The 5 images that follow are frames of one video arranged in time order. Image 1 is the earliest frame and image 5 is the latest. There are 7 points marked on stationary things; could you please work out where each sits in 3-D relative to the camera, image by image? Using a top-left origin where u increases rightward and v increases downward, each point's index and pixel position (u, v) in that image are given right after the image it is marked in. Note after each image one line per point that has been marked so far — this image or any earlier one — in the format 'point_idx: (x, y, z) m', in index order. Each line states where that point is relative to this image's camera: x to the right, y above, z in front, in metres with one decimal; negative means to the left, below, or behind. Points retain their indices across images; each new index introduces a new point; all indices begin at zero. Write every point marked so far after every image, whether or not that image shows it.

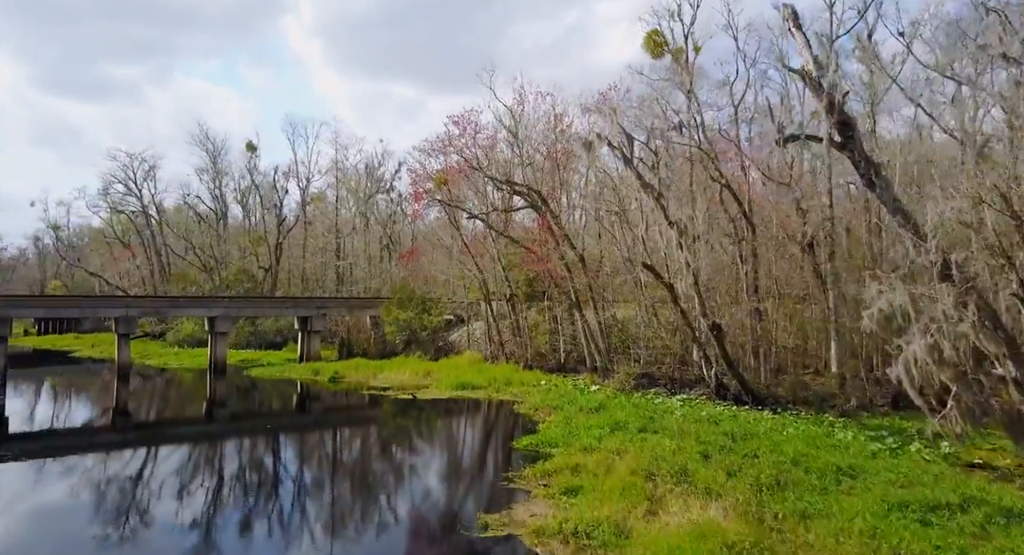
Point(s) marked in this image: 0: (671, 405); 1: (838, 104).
0: (+4.6, -3.7, +19.0) m
1: (+6.5, +3.5, +13.2) m
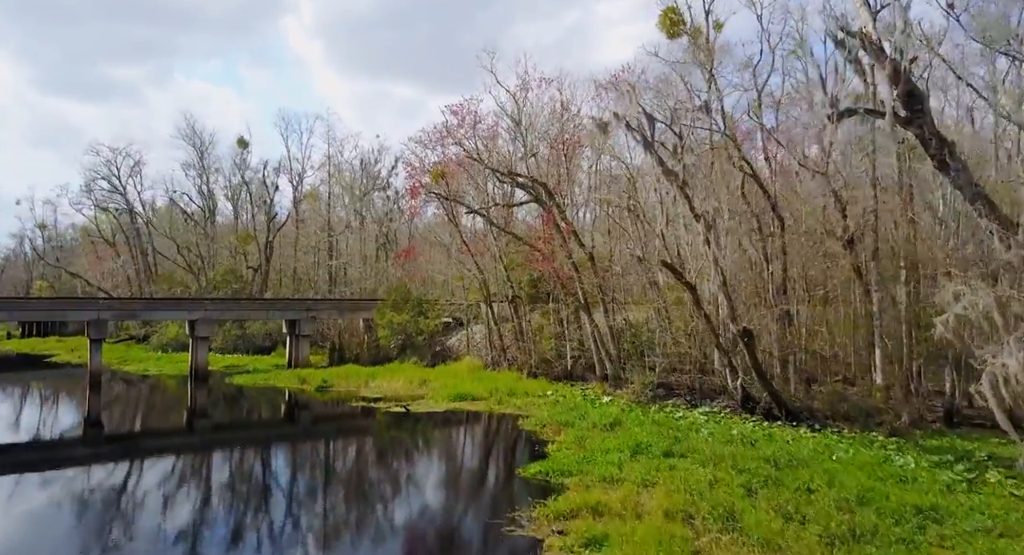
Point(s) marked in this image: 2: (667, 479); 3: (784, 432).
0: (+4.7, -3.7, +16.9) m
1: (+6.6, +3.5, +11.2) m
2: (+2.7, -3.5, +11.3) m
3: (+6.3, -3.6, +15.4) m
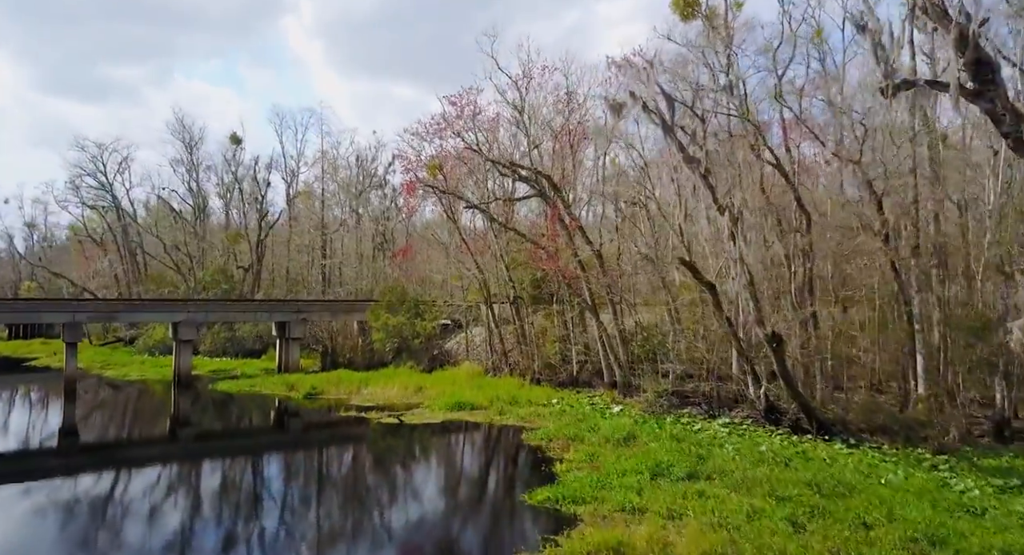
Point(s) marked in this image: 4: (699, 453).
0: (+4.7, -3.6, +15.3) m
1: (+6.7, +3.5, +9.6) m
2: (+2.7, -3.4, +9.8) m
3: (+6.4, -3.6, +13.9) m
4: (+3.6, -3.4, +12.9) m
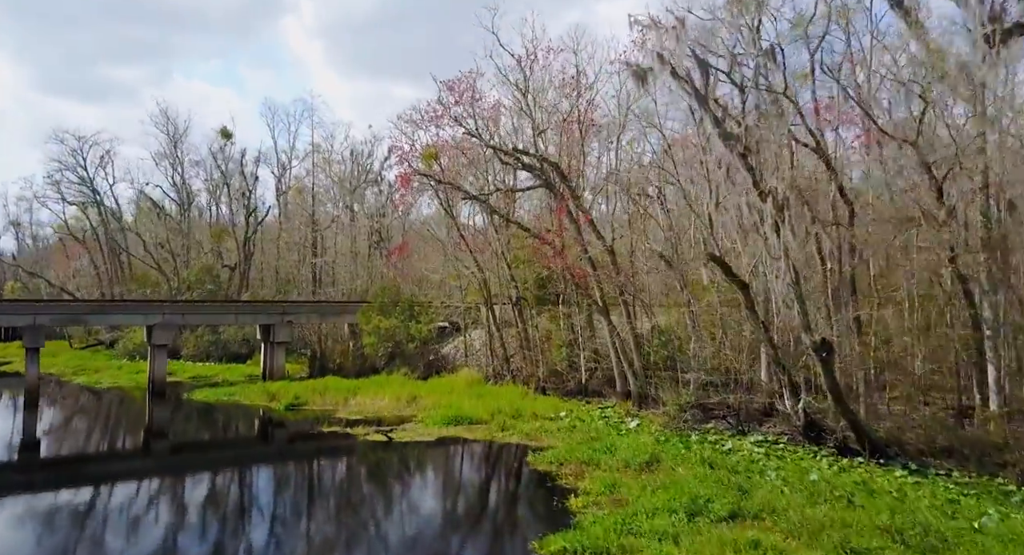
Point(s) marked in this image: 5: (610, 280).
0: (+4.8, -3.6, +13.2) m
1: (+6.8, +3.5, +7.5) m
2: (+2.8, -3.4, +7.7) m
3: (+6.5, -3.6, +11.8) m
4: (+3.7, -3.4, +10.8) m
5: (+2.9, -0.1, +19.4) m
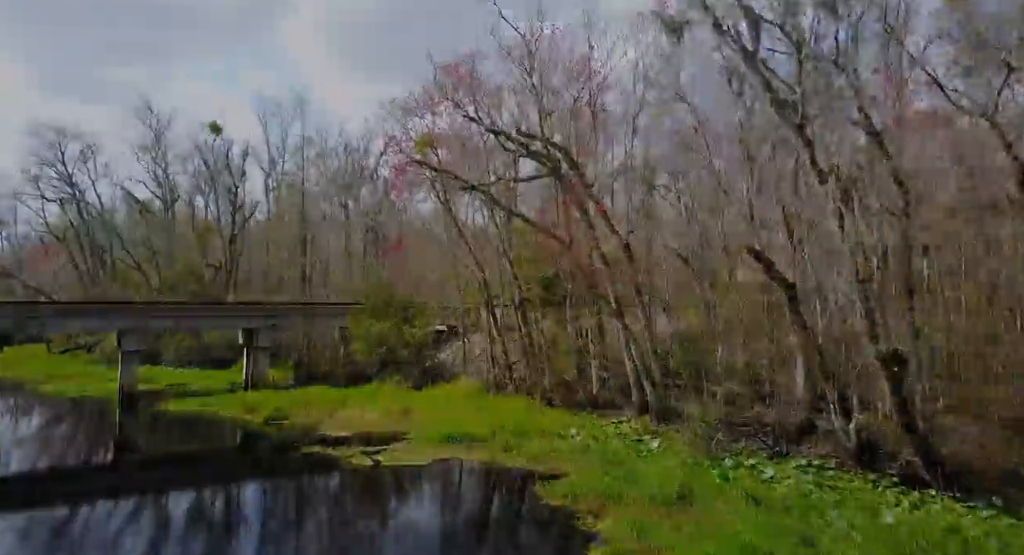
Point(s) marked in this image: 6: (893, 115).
0: (+4.9, -3.6, +11.1) m
1: (+6.9, +3.6, +5.4) m
2: (+2.9, -3.4, +5.6) m
3: (+6.6, -3.5, +9.7) m
4: (+3.8, -3.4, +8.7) m
5: (+3.0, 0.0, +17.3) m
6: (+8.6, +3.6, +14.8) m
